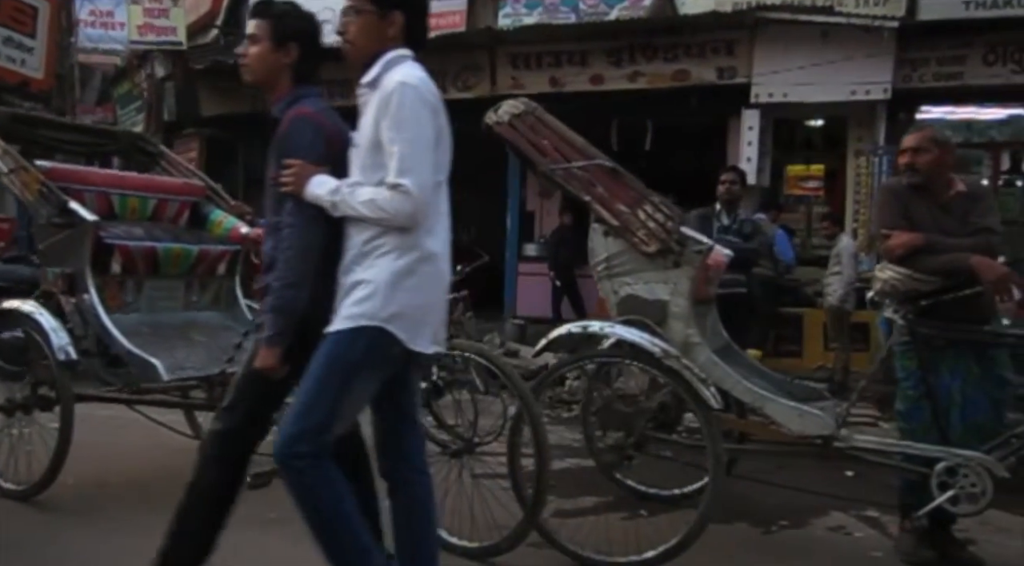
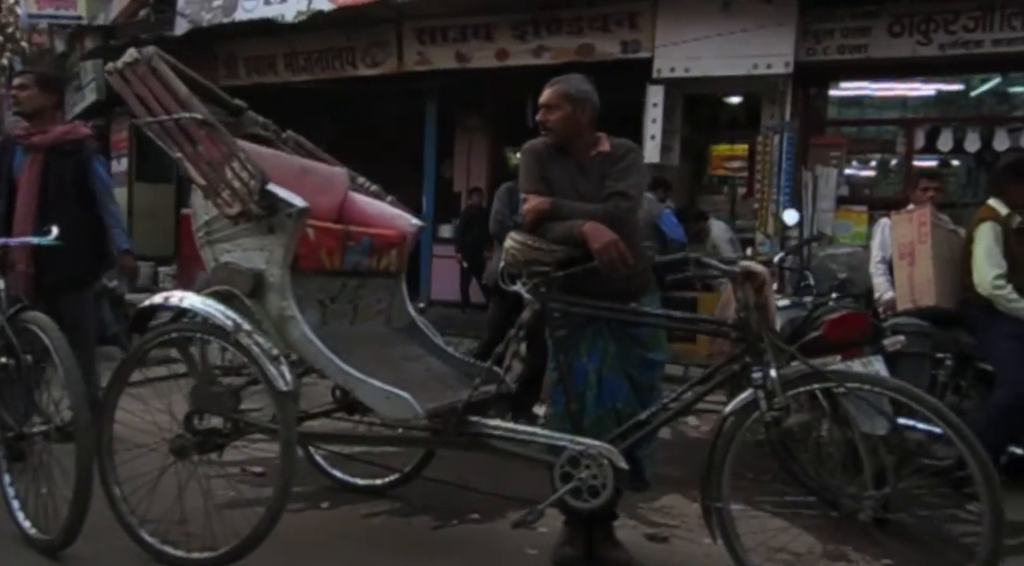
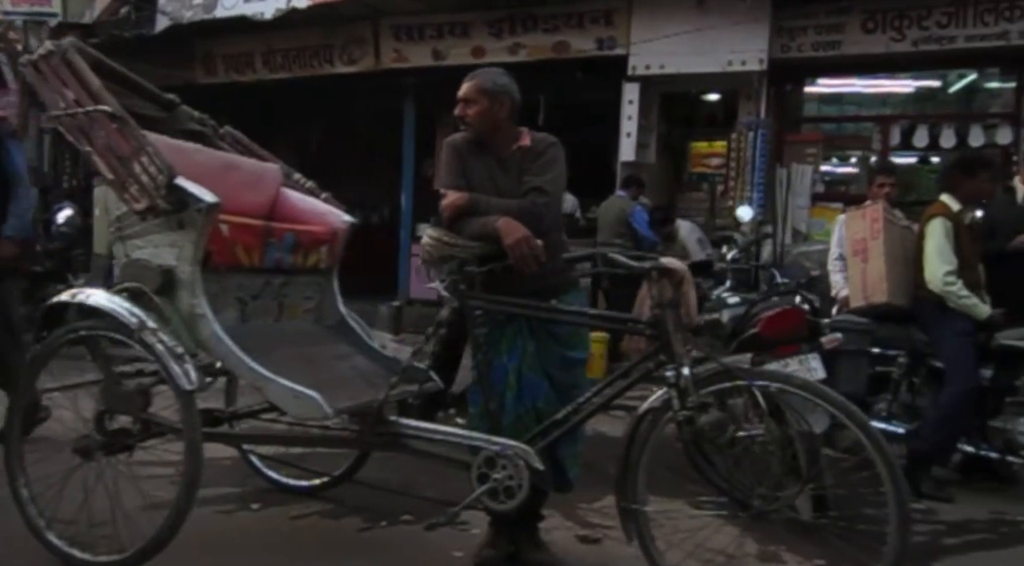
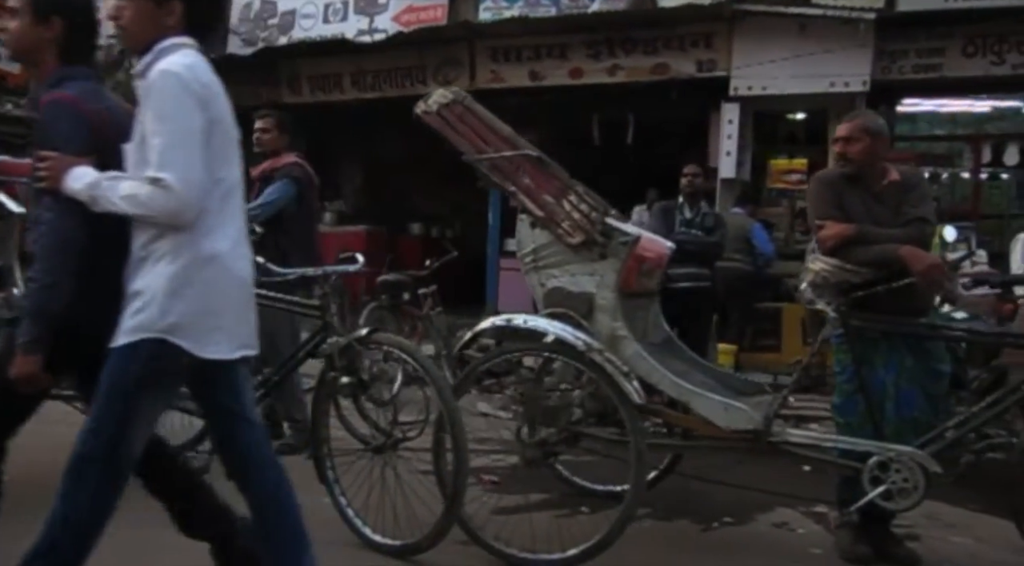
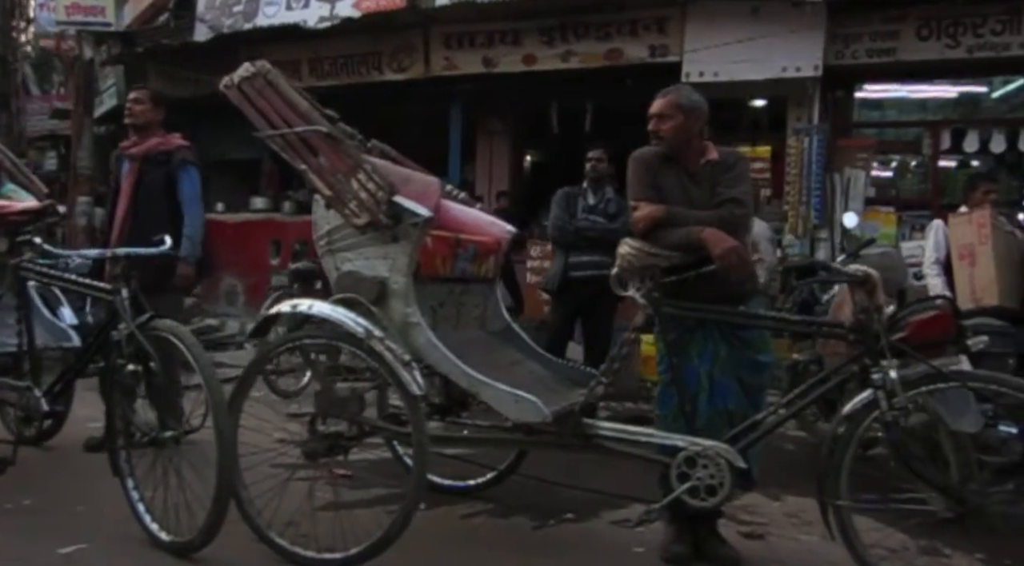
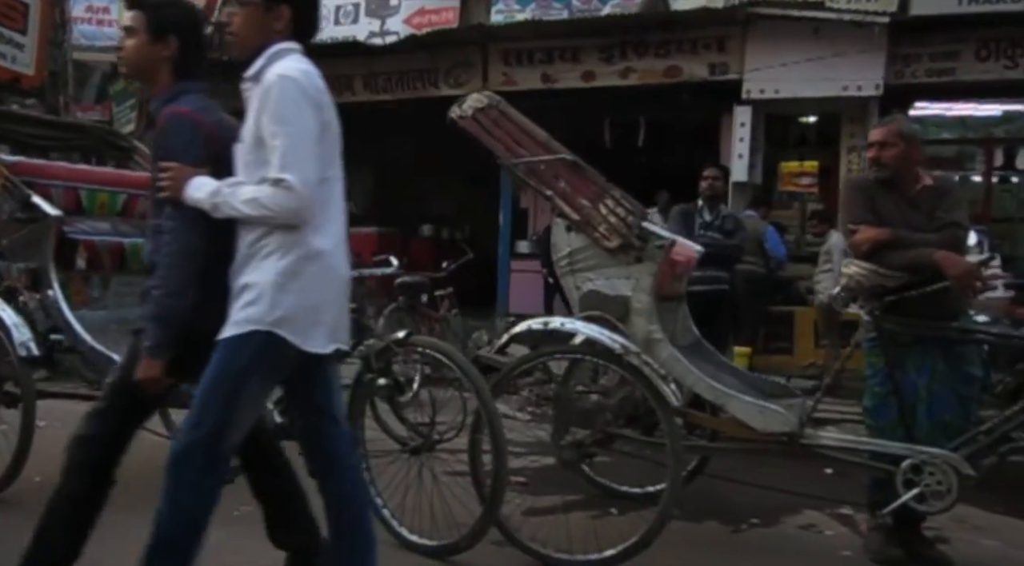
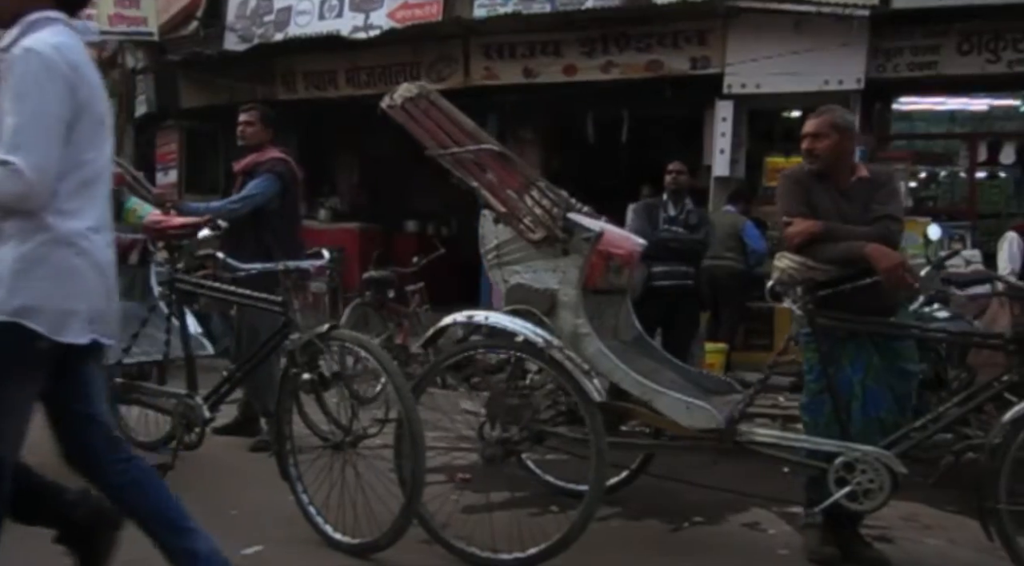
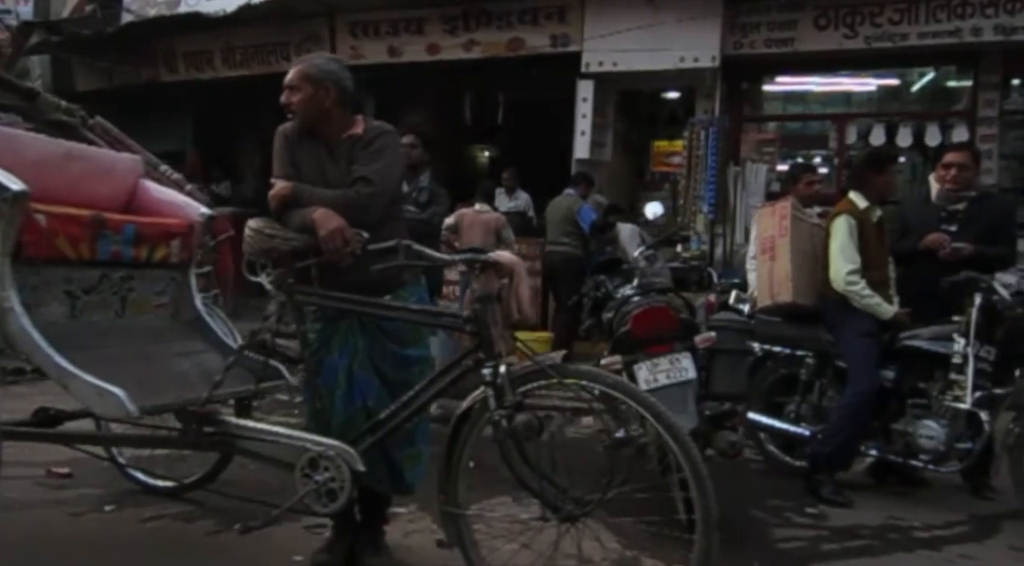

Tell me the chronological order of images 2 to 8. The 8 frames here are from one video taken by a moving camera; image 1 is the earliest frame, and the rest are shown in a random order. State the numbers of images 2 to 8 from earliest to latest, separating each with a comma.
6, 4, 7, 5, 2, 3, 8
